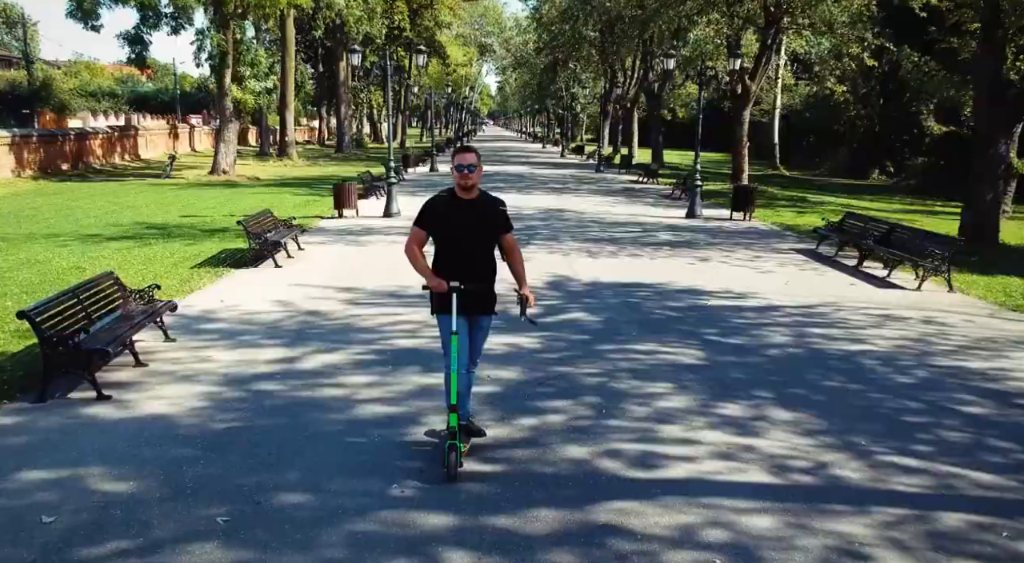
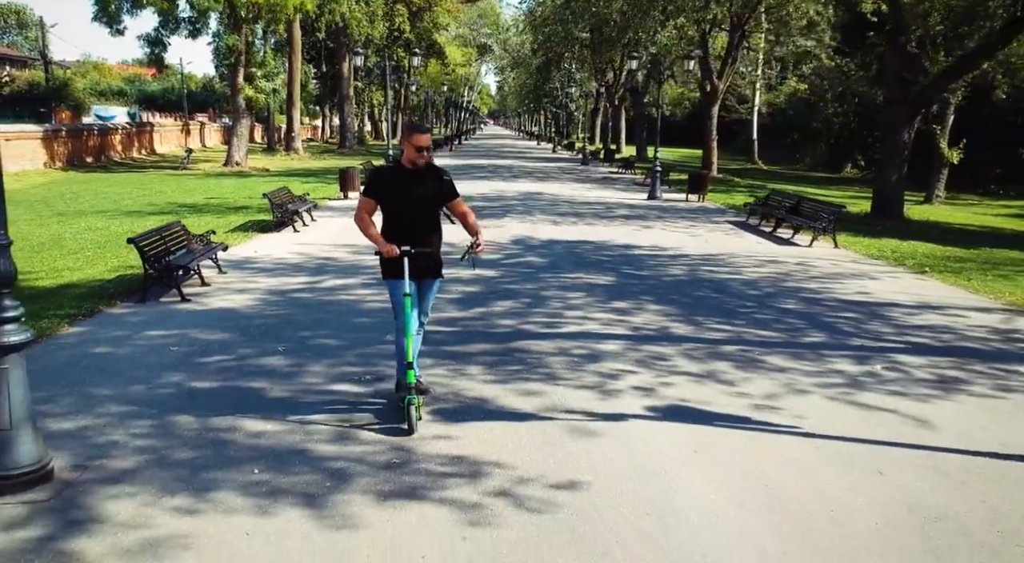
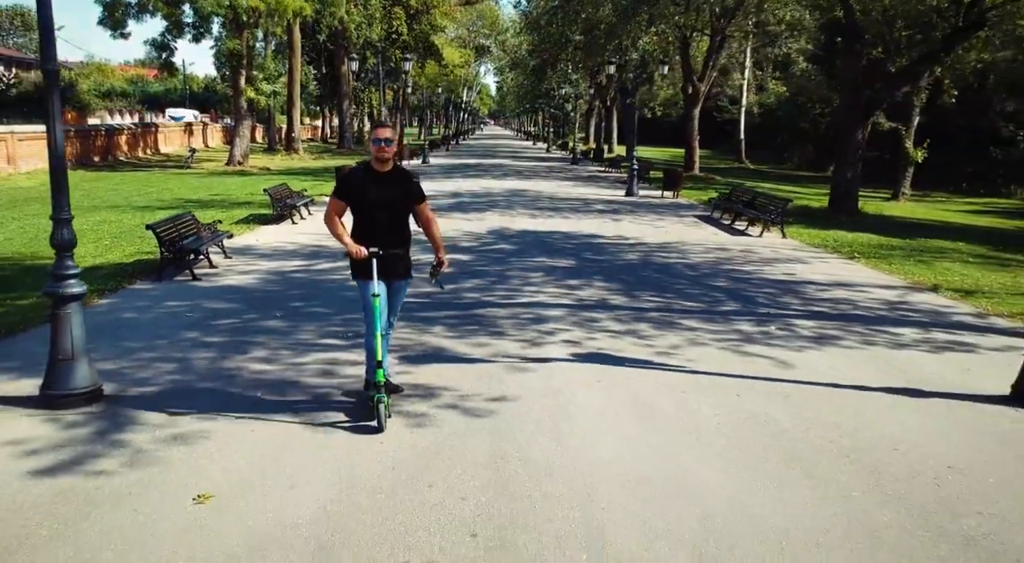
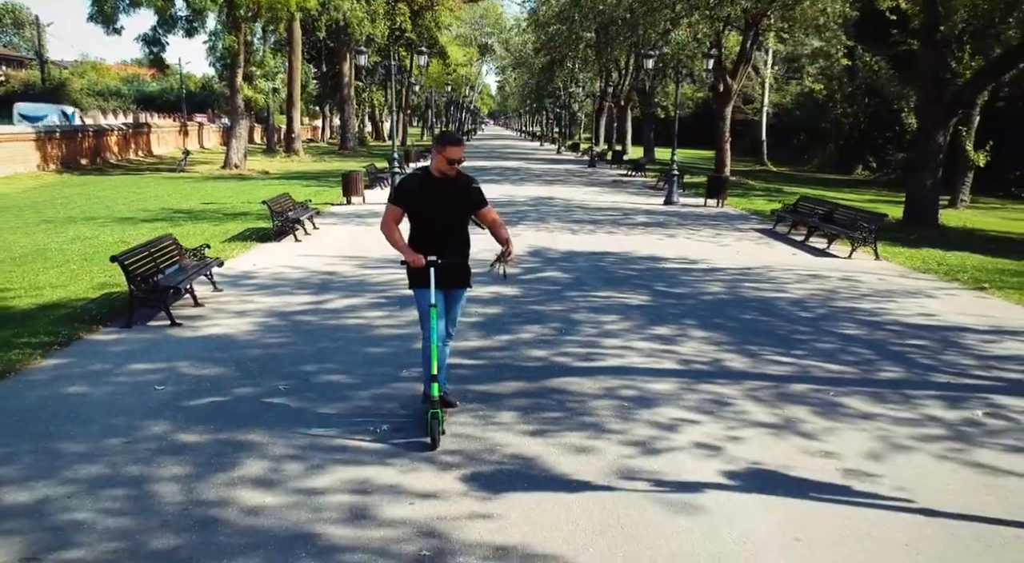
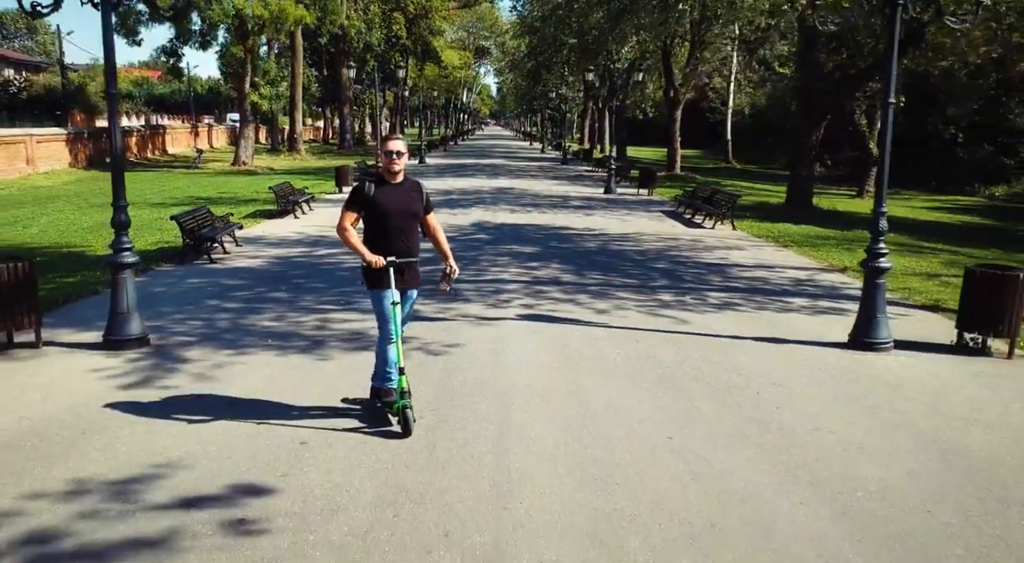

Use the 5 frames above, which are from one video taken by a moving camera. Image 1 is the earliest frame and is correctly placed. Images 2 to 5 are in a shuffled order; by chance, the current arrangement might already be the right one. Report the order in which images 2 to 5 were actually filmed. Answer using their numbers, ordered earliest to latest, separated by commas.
4, 2, 3, 5
